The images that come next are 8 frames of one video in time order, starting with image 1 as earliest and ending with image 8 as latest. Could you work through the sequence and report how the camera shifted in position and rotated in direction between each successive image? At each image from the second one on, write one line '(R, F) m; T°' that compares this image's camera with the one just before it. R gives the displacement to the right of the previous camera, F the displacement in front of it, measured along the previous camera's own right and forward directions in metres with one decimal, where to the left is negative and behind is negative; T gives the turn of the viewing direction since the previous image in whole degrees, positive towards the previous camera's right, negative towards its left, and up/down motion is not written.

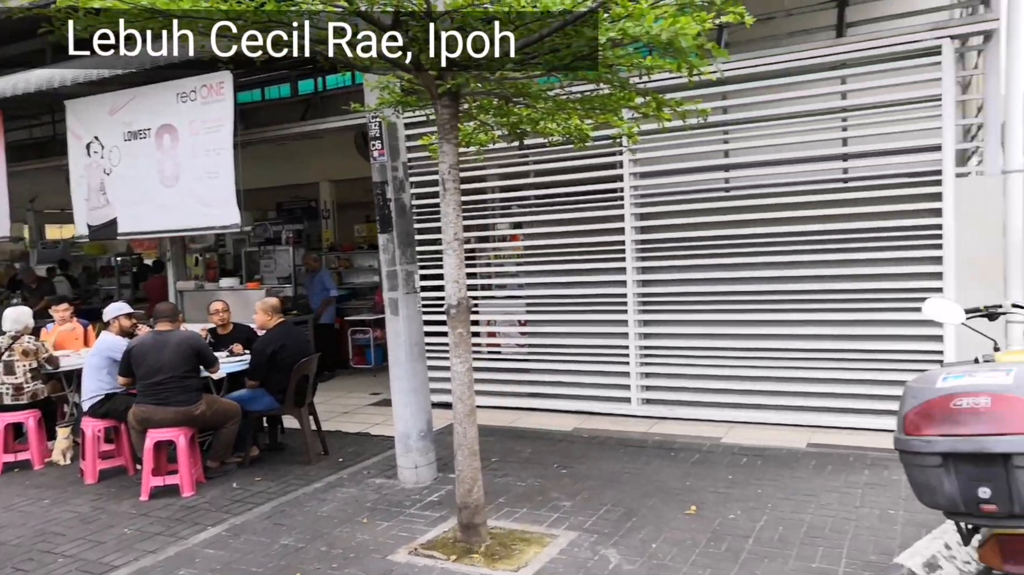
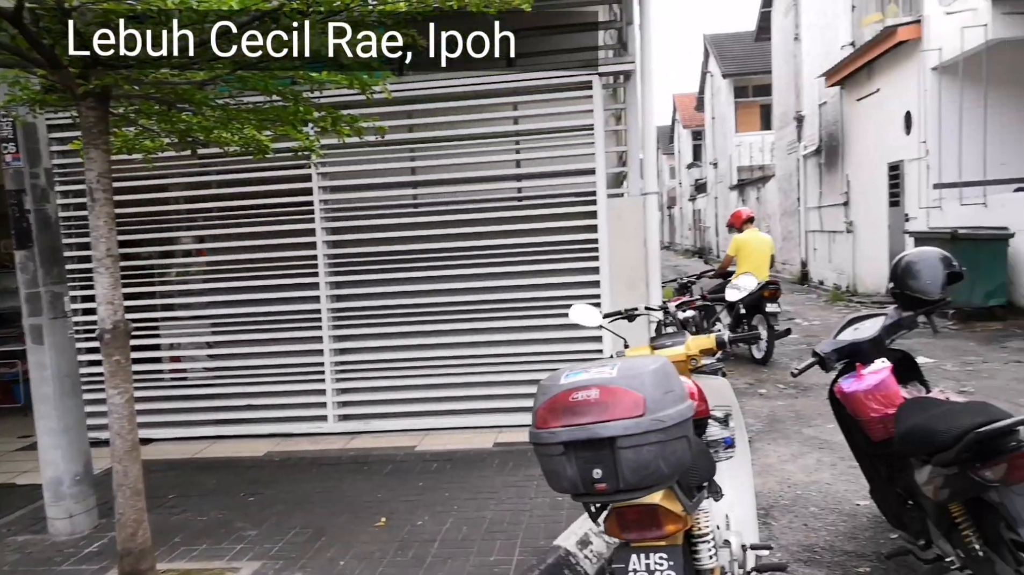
(+1.1, +0.2) m; +8°
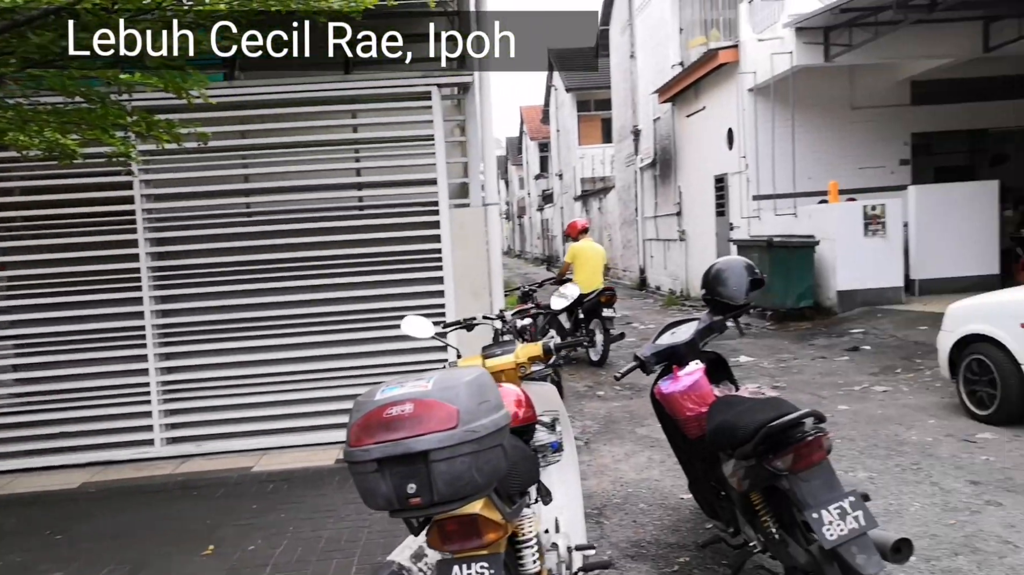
(0.0, 0.0) m; +11°
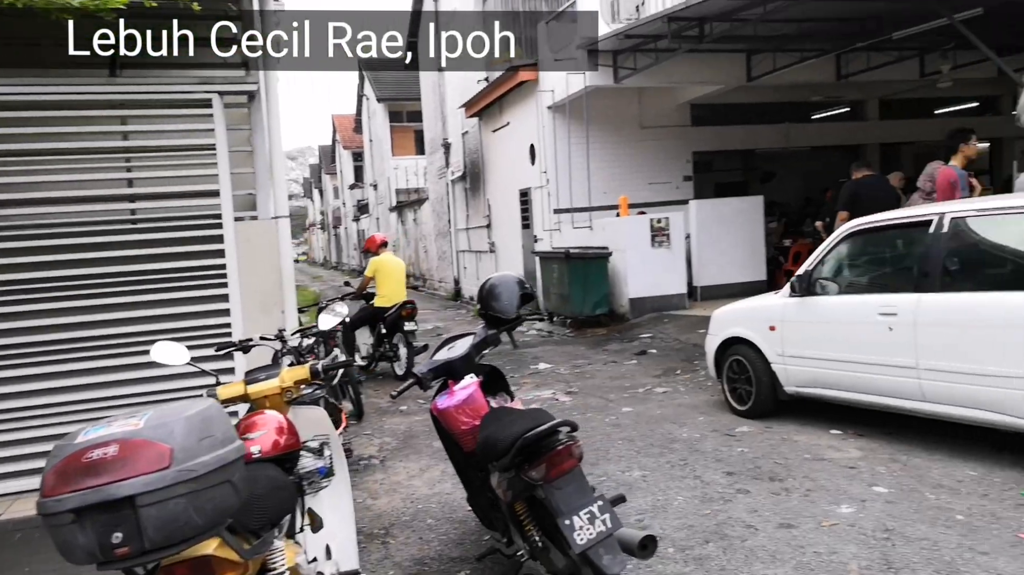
(+0.1, 0.0) m; +14°
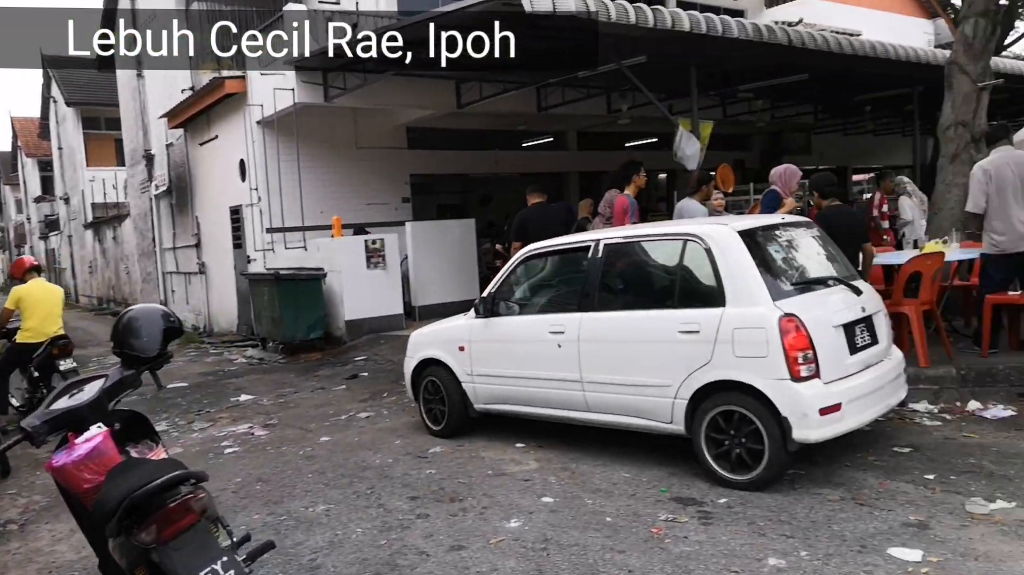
(+0.1, 0.0) m; +20°
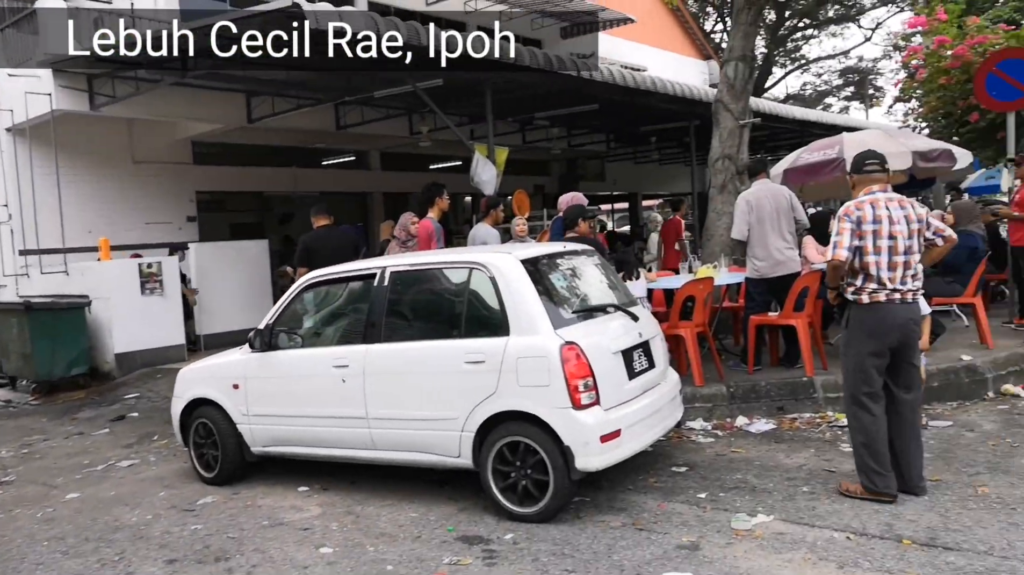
(+0.1, +0.1) m; +13°
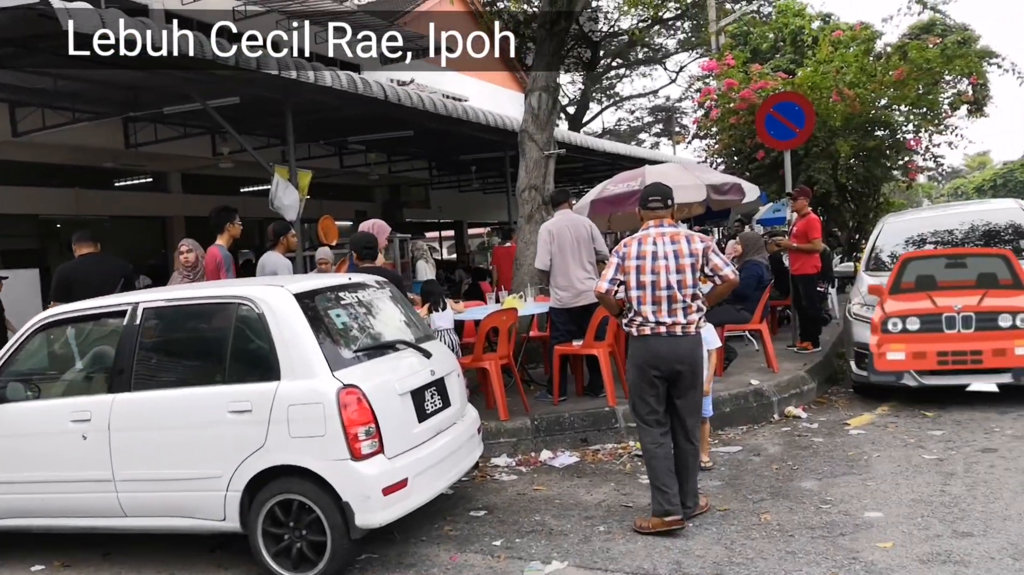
(+0.2, +0.3) m; +12°
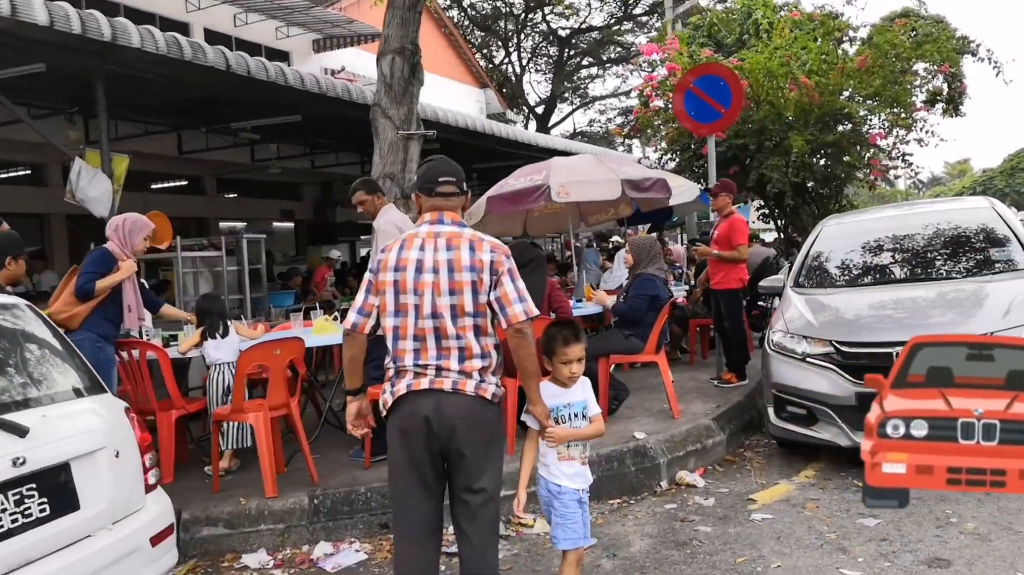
(+1.1, +1.8) m; +1°
